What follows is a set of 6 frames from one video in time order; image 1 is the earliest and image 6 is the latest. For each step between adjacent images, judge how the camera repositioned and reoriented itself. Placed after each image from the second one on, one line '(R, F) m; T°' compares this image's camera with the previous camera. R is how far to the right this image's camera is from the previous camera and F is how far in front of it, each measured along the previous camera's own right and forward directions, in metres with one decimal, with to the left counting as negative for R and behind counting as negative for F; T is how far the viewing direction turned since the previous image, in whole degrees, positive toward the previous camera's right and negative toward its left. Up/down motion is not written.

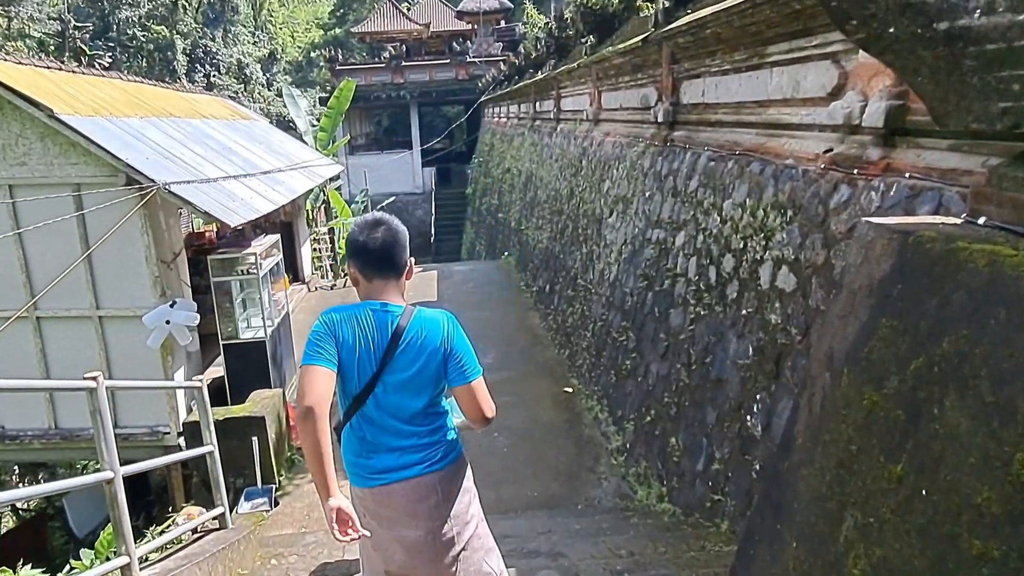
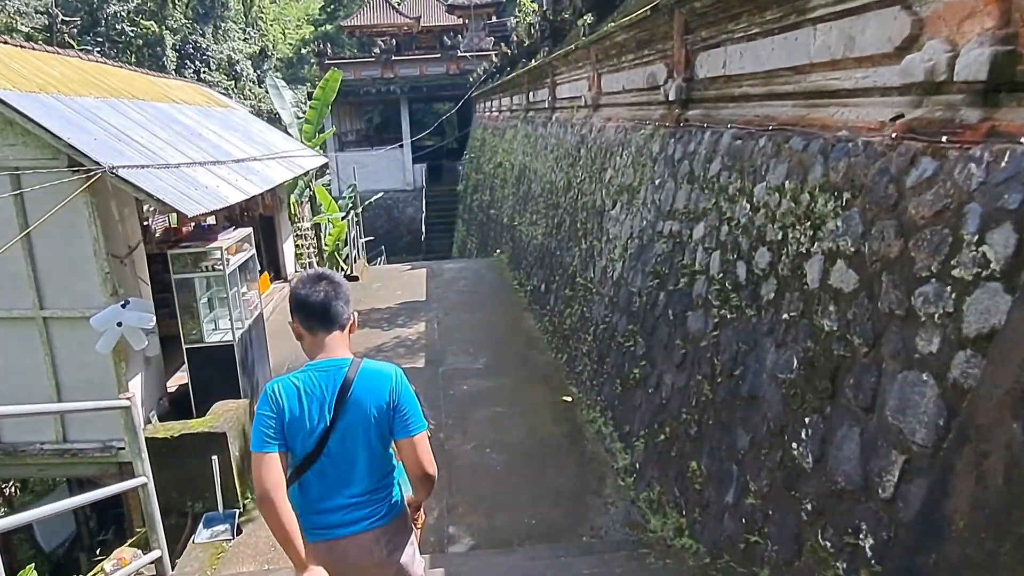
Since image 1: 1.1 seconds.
(0.0, +0.6) m; +1°
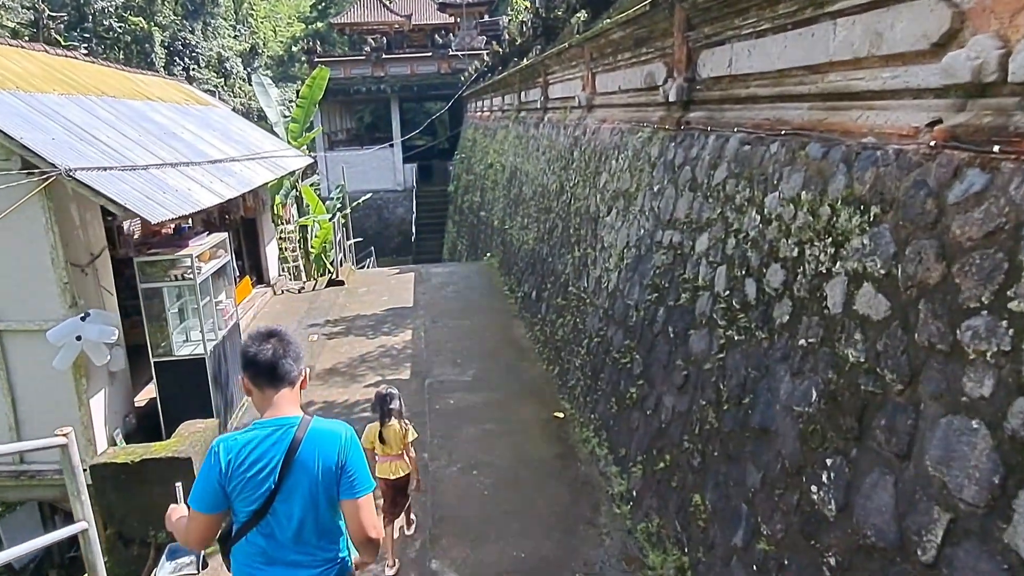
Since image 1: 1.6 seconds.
(0.0, +0.3) m; +1°
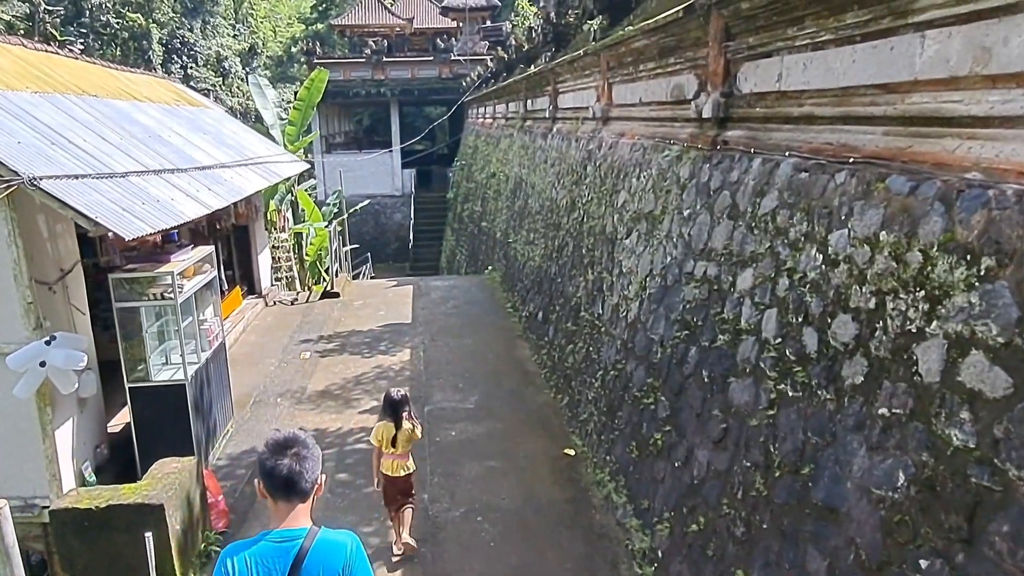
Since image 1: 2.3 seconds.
(-0.1, +0.4) m; 0°
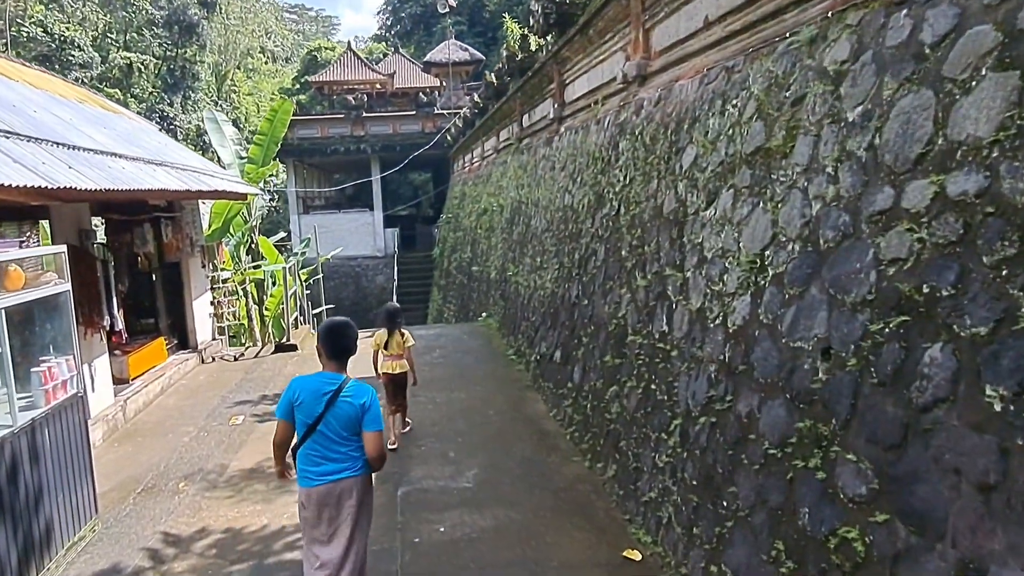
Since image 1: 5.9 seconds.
(-0.1, +2.0) m; +1°
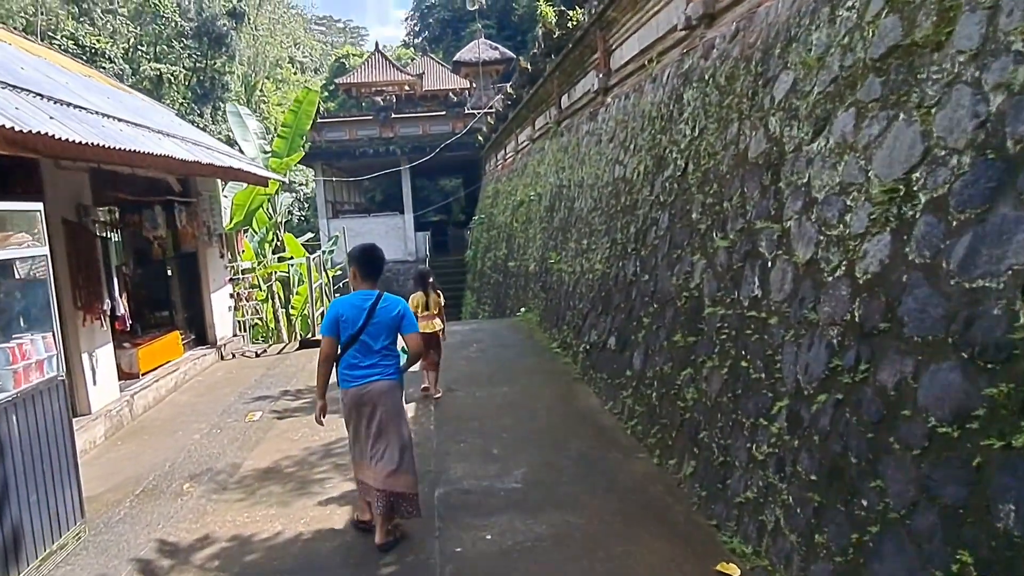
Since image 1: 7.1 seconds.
(-0.1, +0.6) m; -2°
